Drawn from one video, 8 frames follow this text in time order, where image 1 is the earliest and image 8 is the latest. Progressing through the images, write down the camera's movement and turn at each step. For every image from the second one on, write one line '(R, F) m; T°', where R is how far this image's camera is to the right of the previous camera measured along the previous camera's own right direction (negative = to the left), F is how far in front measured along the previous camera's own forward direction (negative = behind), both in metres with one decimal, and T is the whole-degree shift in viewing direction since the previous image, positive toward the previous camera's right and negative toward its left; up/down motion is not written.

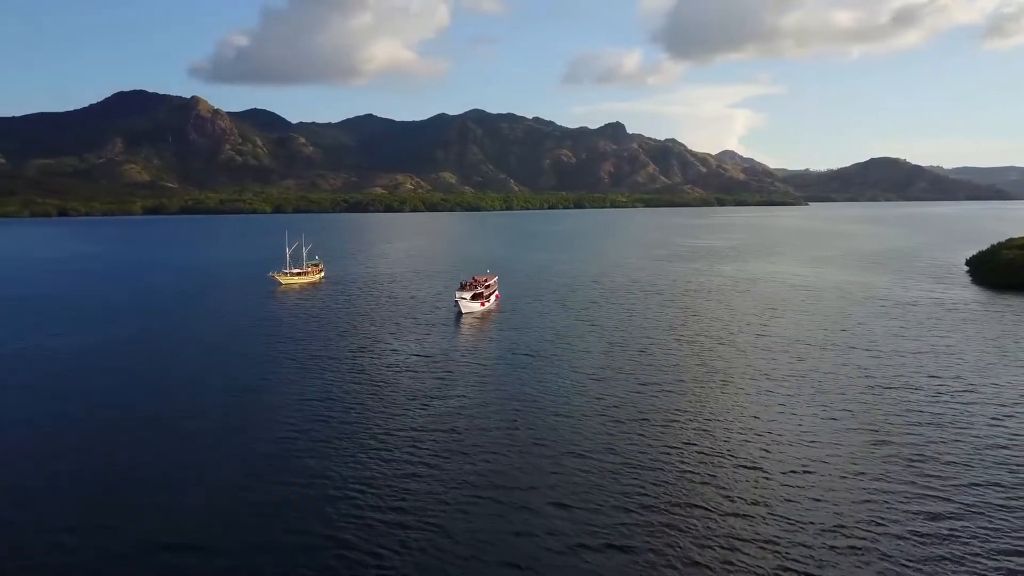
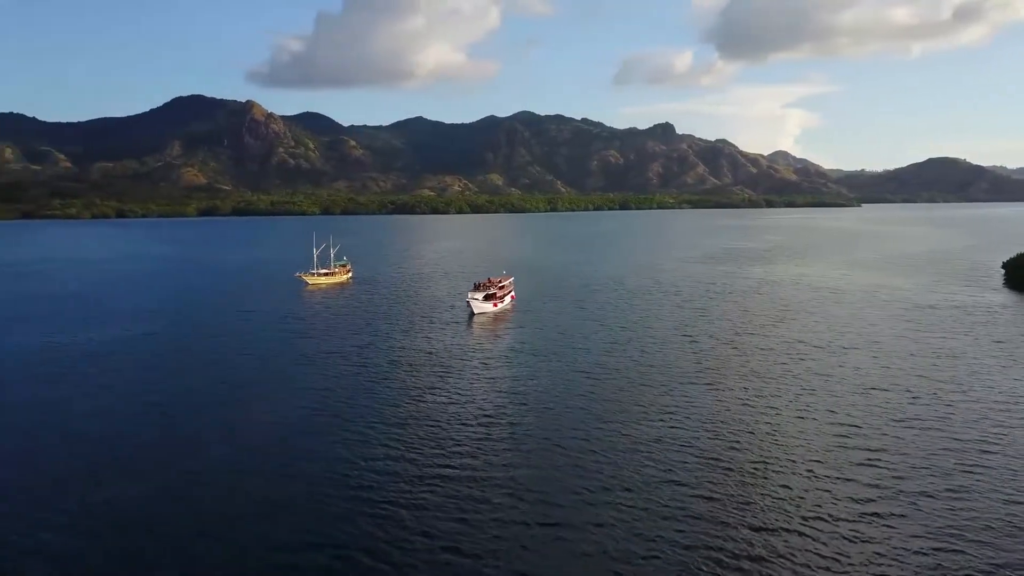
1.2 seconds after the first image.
(+4.5, -2.9) m; -3°
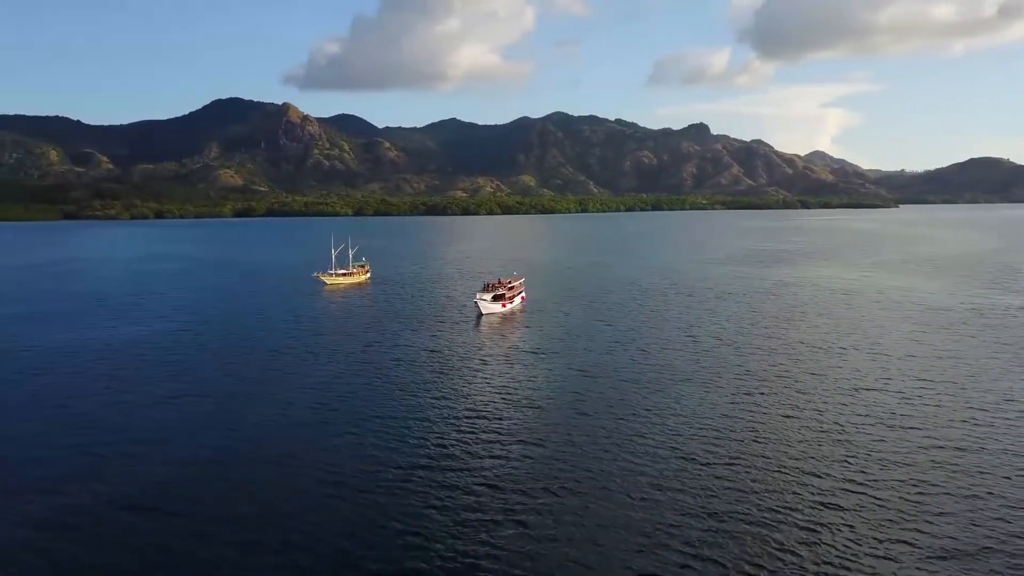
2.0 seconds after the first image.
(+3.0, -1.9) m; -2°
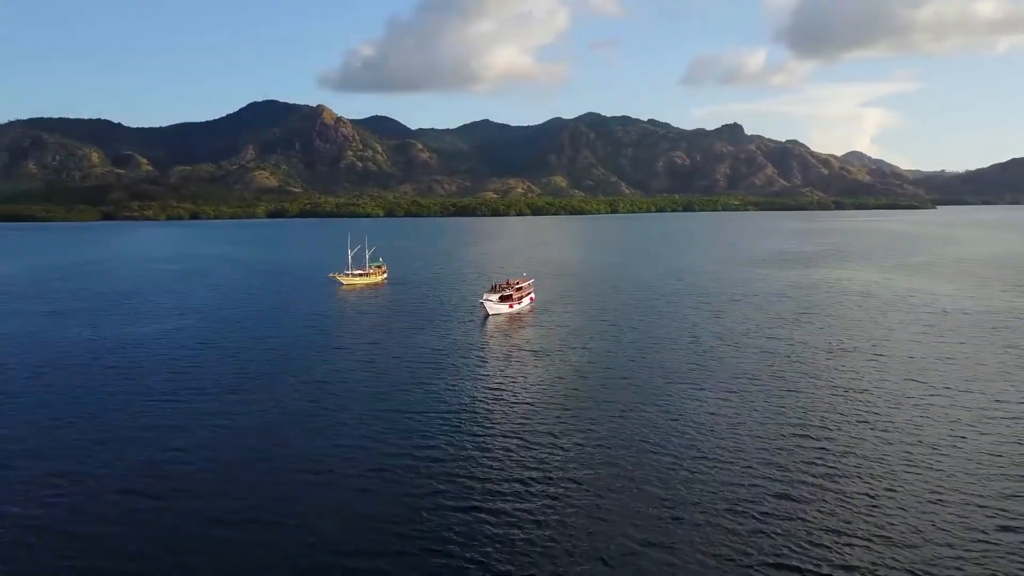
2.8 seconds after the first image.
(+3.2, -1.6) m; -2°
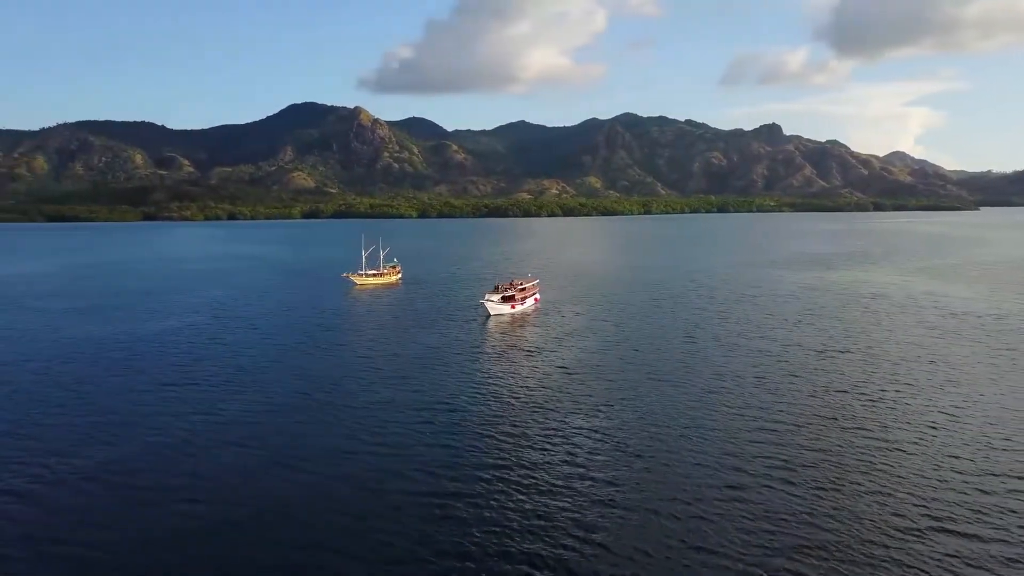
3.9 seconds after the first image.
(+4.3, -2.0) m; -2°
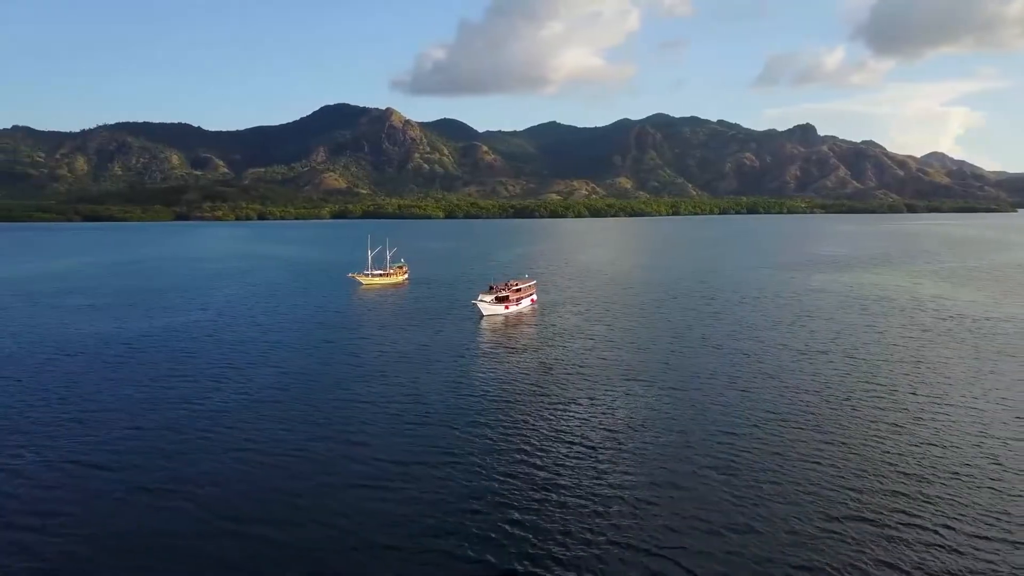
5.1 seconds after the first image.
(+4.8, -1.9) m; -2°
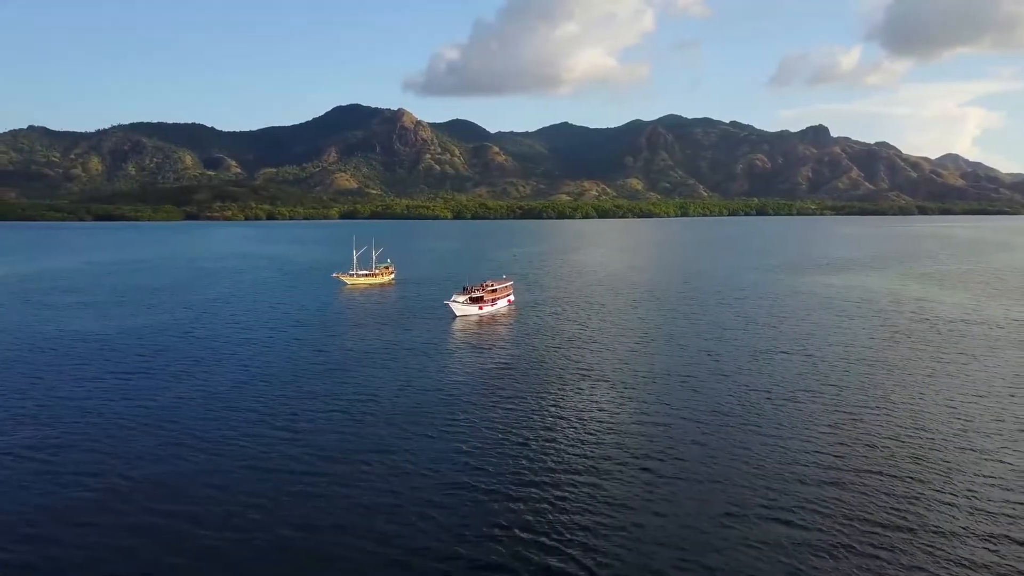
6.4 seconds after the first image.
(+5.3, -1.2) m; -1°
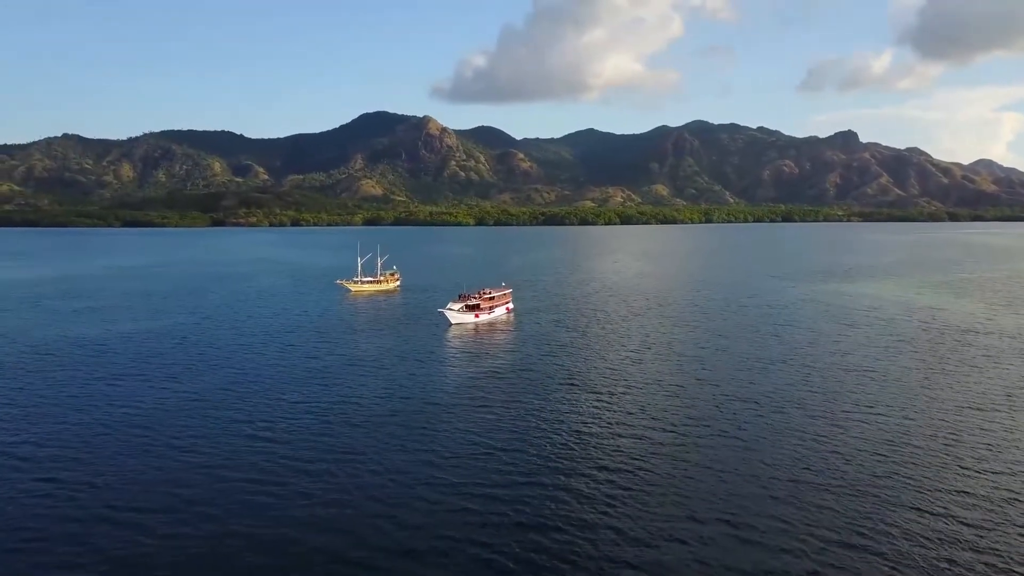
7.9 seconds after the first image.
(+3.7, +0.2) m; -2°
